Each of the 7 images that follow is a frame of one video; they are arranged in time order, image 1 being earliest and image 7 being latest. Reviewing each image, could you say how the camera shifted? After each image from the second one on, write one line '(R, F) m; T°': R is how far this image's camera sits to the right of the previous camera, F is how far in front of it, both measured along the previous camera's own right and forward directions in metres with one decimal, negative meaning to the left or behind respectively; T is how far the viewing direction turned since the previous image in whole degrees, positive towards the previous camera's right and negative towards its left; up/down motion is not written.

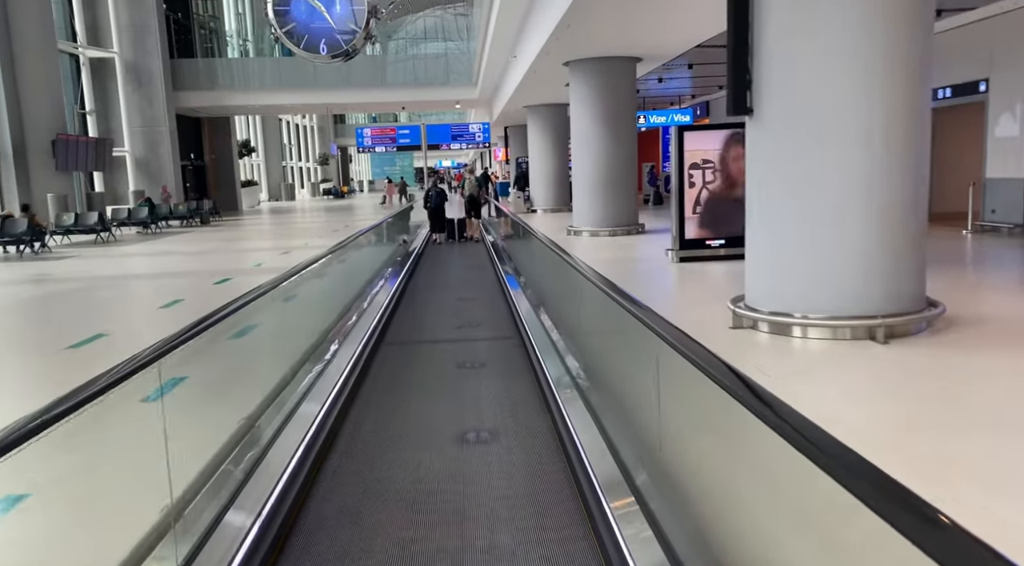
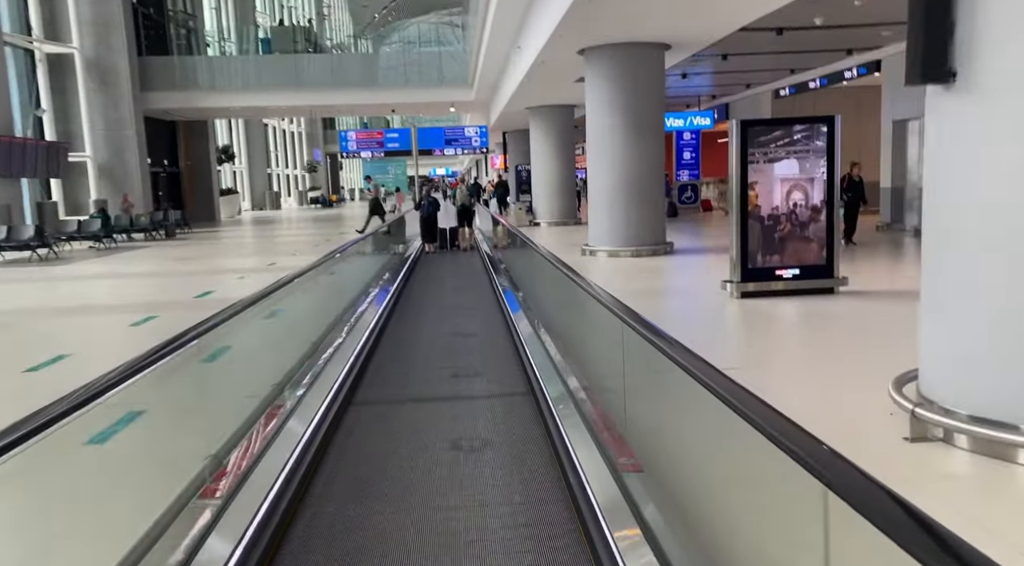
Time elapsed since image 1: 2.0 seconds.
(-0.1, +1.8) m; 0°
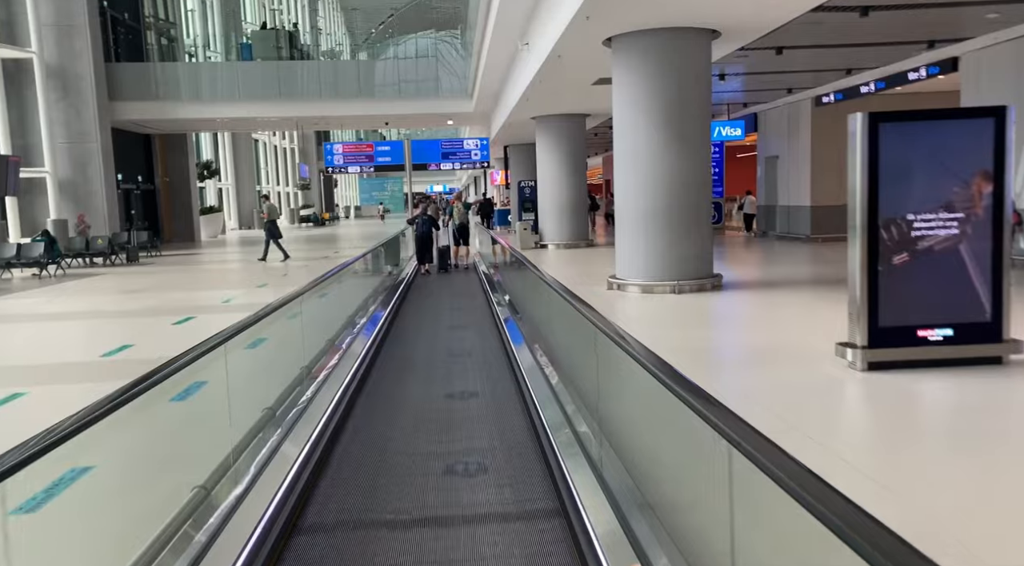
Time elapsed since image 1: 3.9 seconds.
(-0.1, +1.8) m; 0°
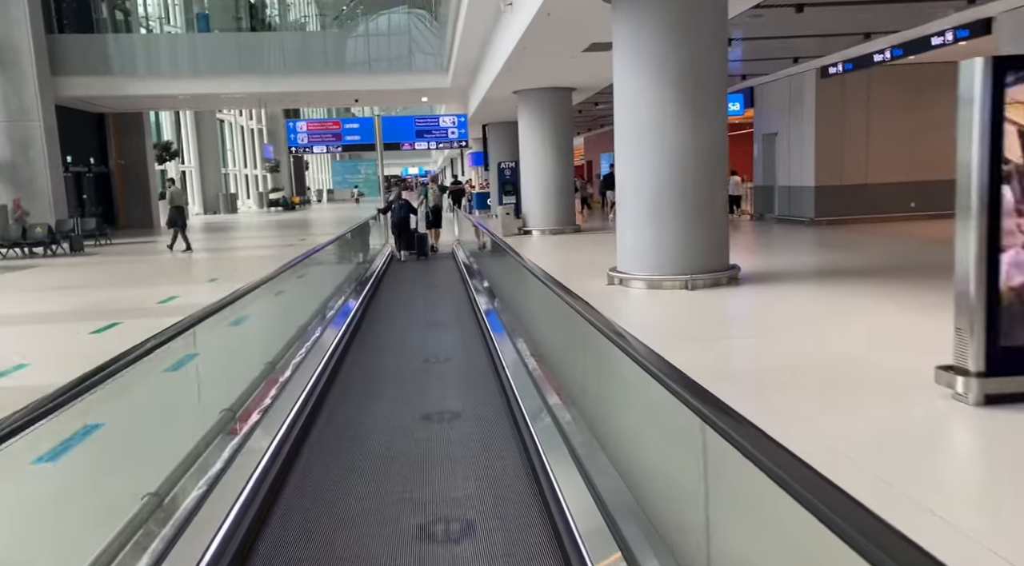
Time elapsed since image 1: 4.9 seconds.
(-0.1, +1.1) m; +2°
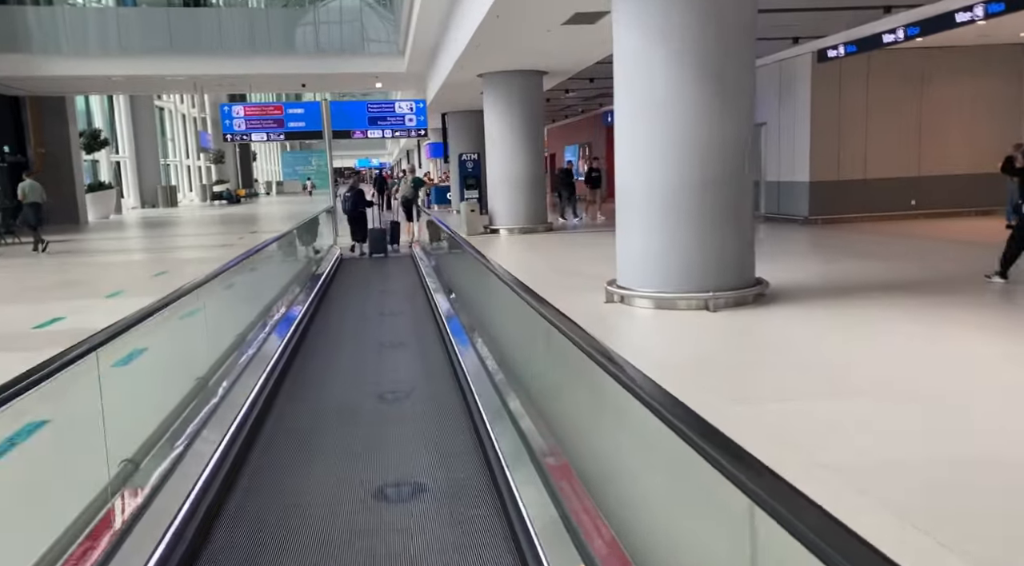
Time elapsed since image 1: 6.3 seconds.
(-0.1, +1.3) m; +3°
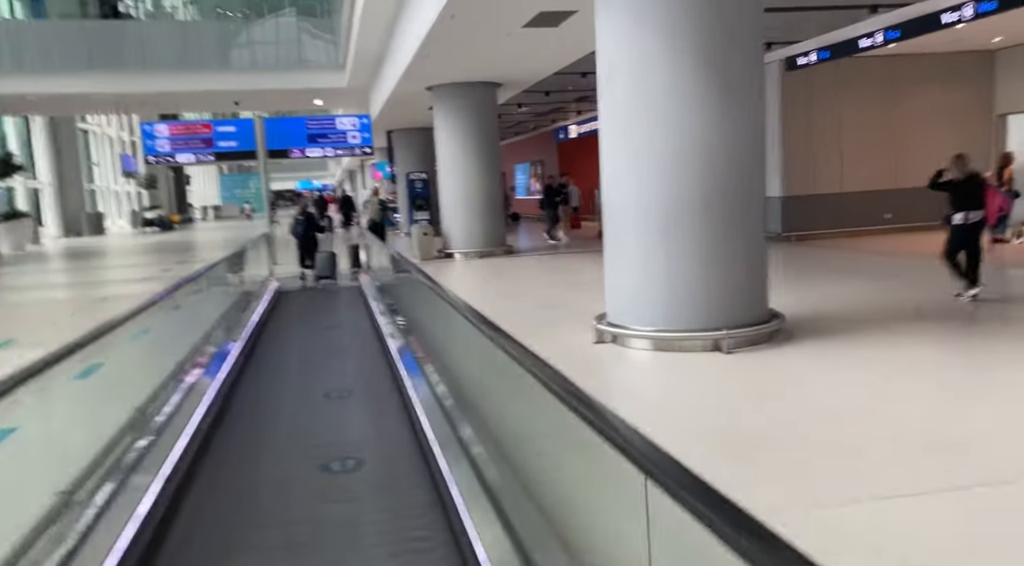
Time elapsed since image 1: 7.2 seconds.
(-0.1, +0.9) m; +4°
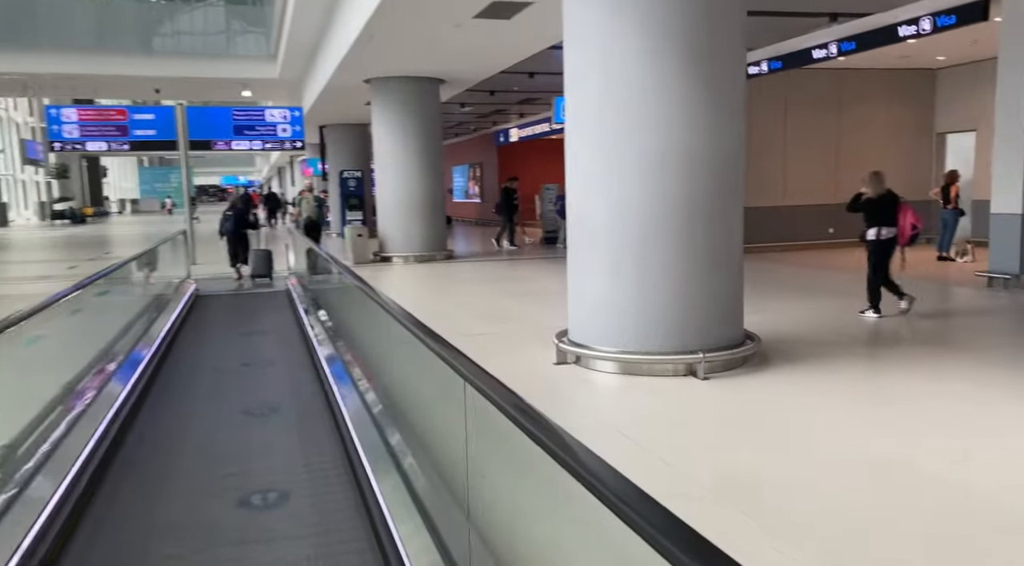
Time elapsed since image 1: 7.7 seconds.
(-0.1, +0.5) m; +5°
